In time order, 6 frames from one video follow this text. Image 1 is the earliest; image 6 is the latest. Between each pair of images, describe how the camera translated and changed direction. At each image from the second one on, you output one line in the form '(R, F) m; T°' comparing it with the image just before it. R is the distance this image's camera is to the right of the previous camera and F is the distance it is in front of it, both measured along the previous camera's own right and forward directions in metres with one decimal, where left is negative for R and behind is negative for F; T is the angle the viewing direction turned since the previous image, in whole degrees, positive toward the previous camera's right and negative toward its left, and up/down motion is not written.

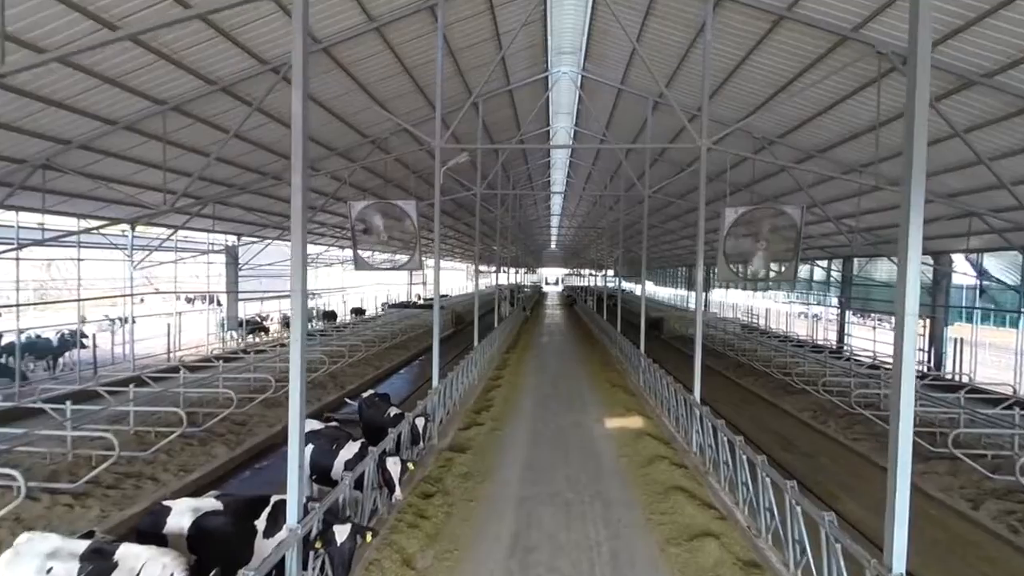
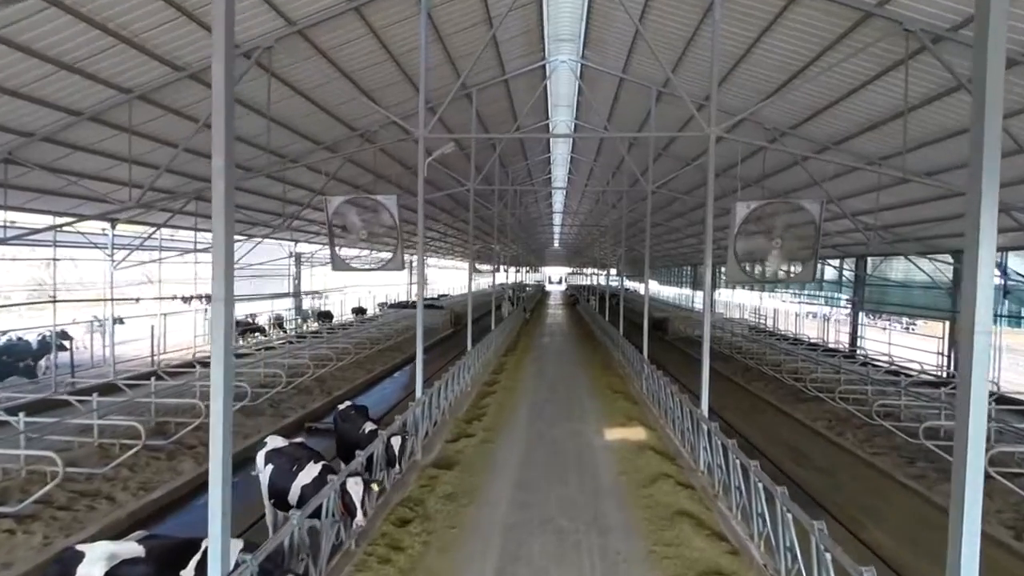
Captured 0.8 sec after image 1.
(+0.3, +0.7) m; -1°
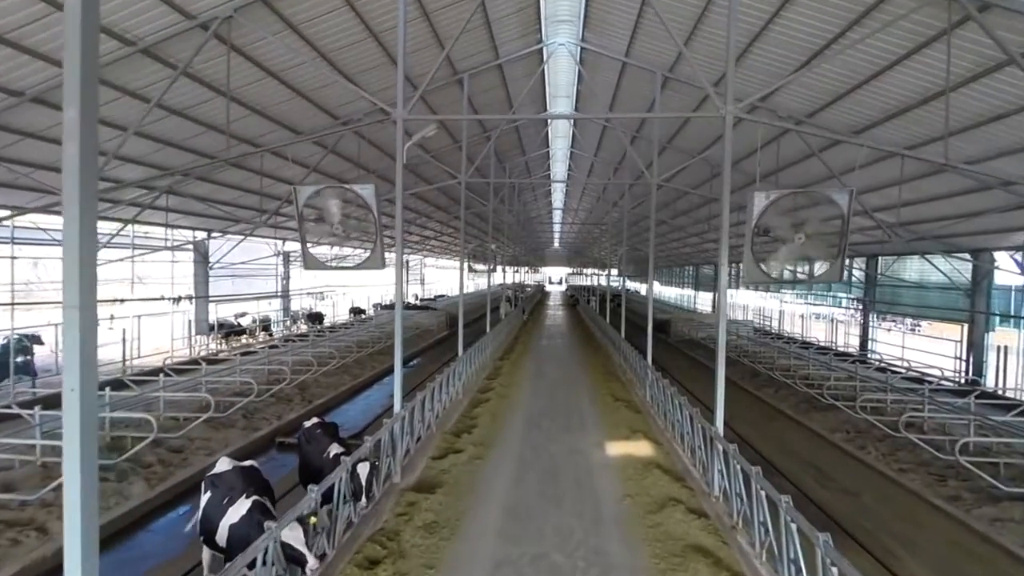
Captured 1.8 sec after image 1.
(+0.2, +0.8) m; 0°
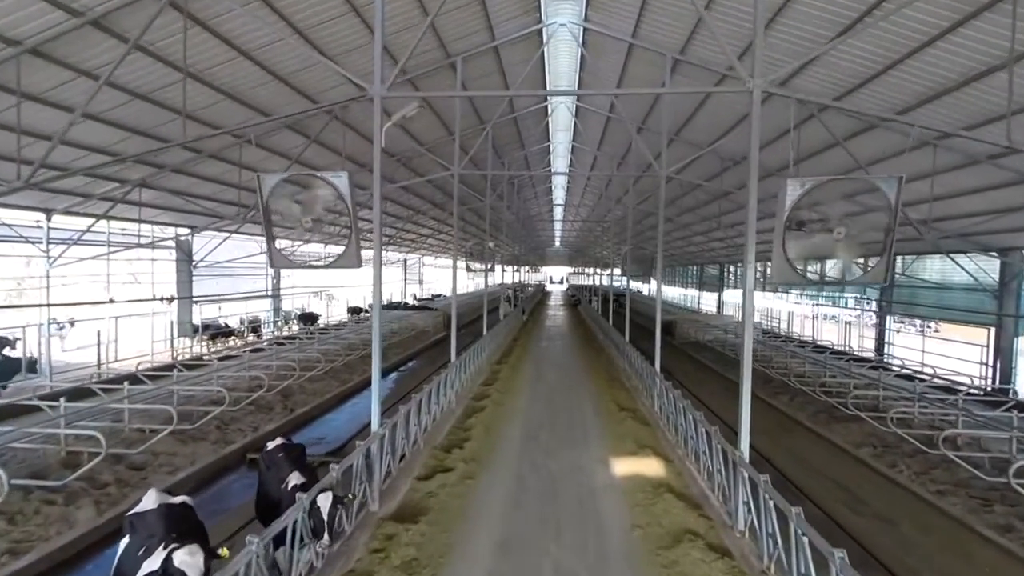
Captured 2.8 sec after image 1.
(+0.1, +0.8) m; 0°
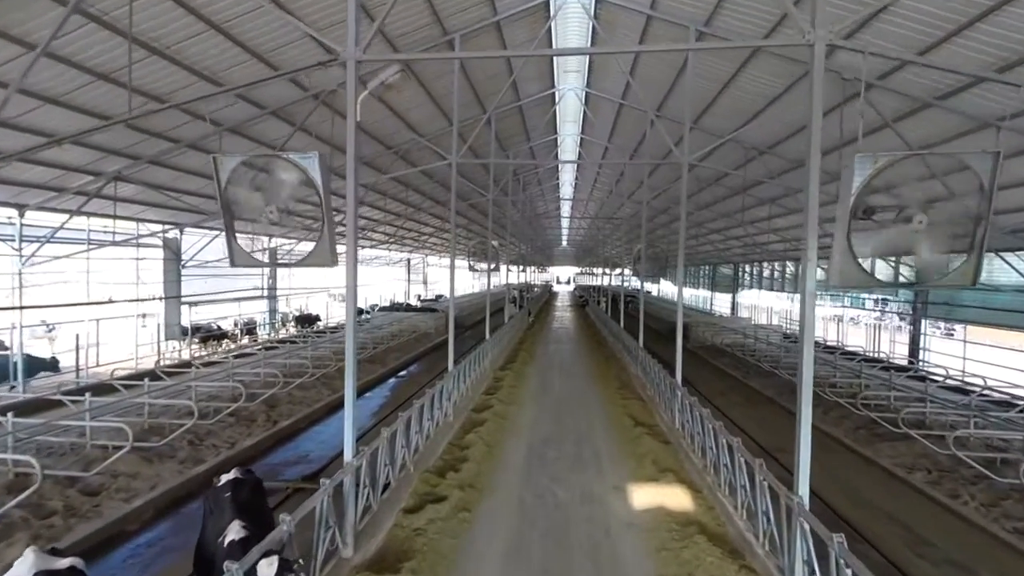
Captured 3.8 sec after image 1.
(+0.1, +1.0) m; -1°
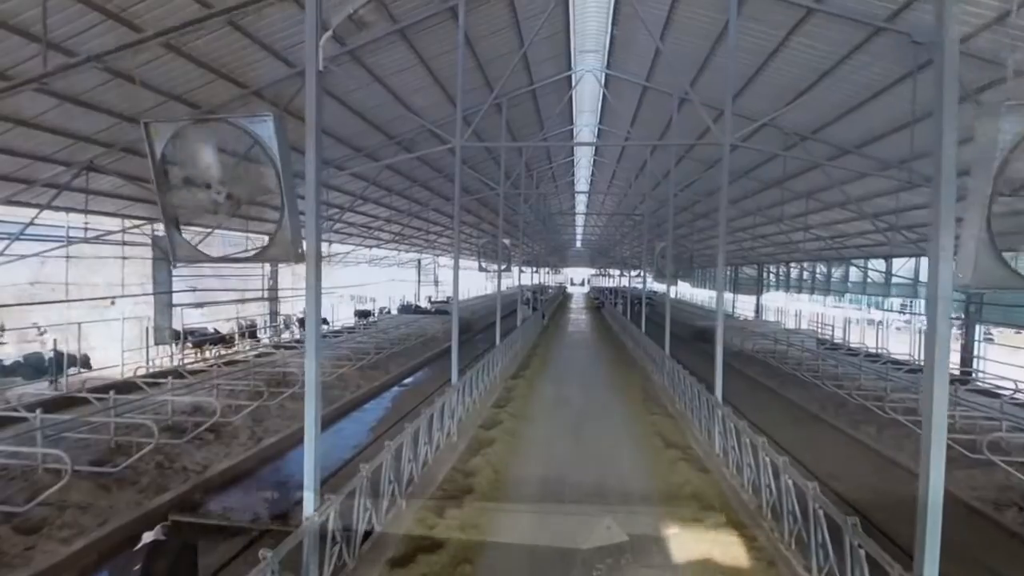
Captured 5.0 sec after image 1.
(0.0, +1.1) m; -2°
